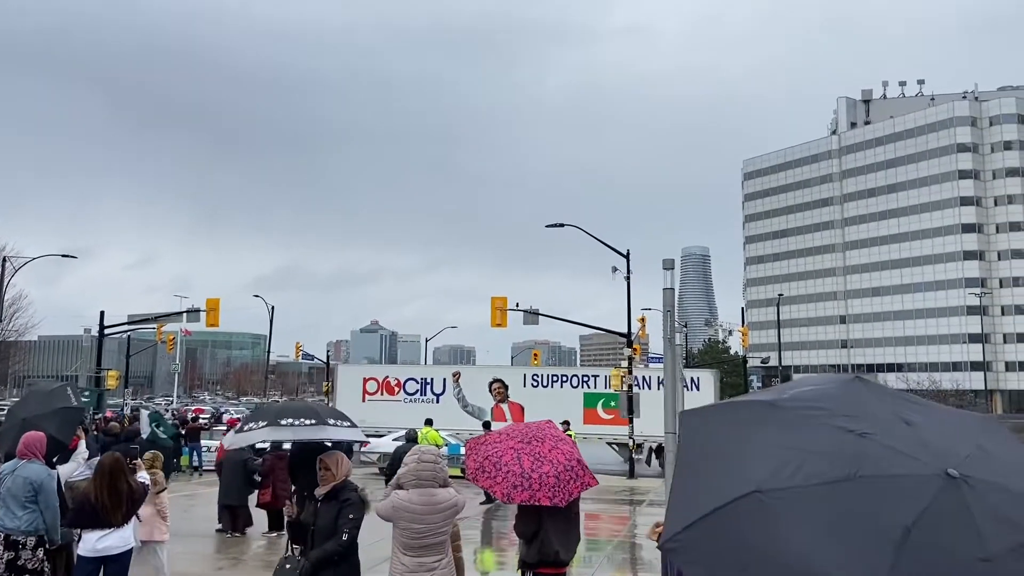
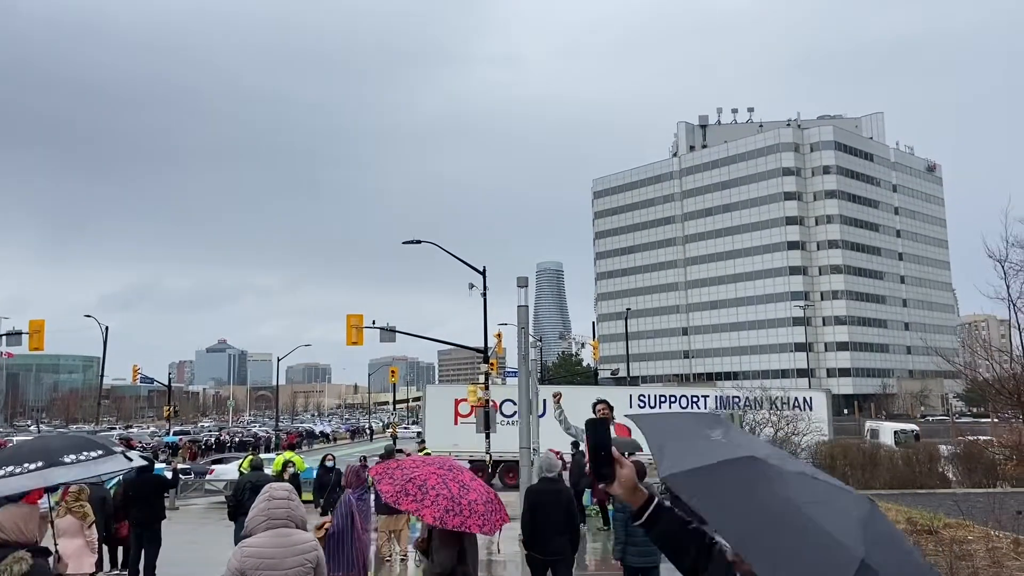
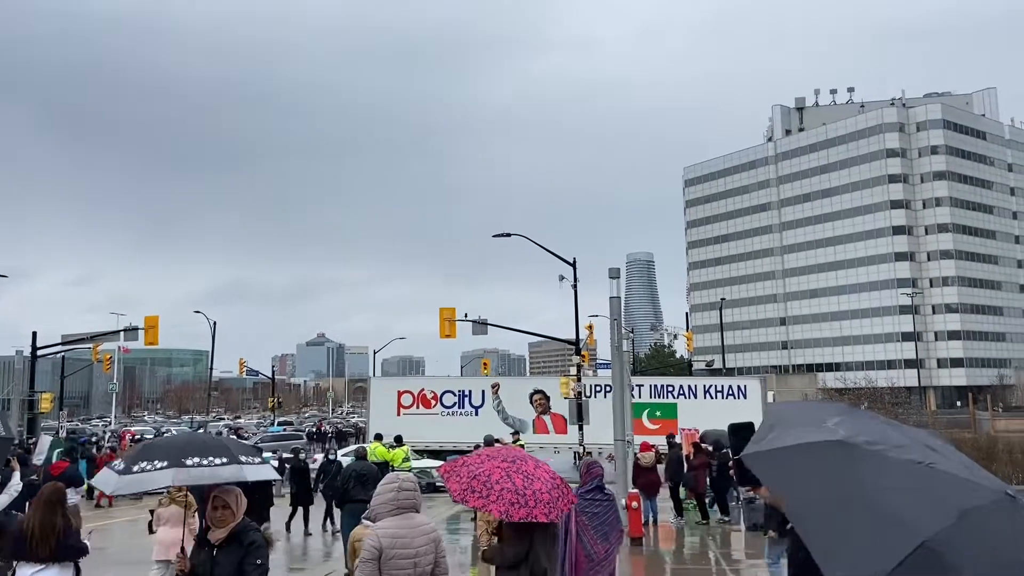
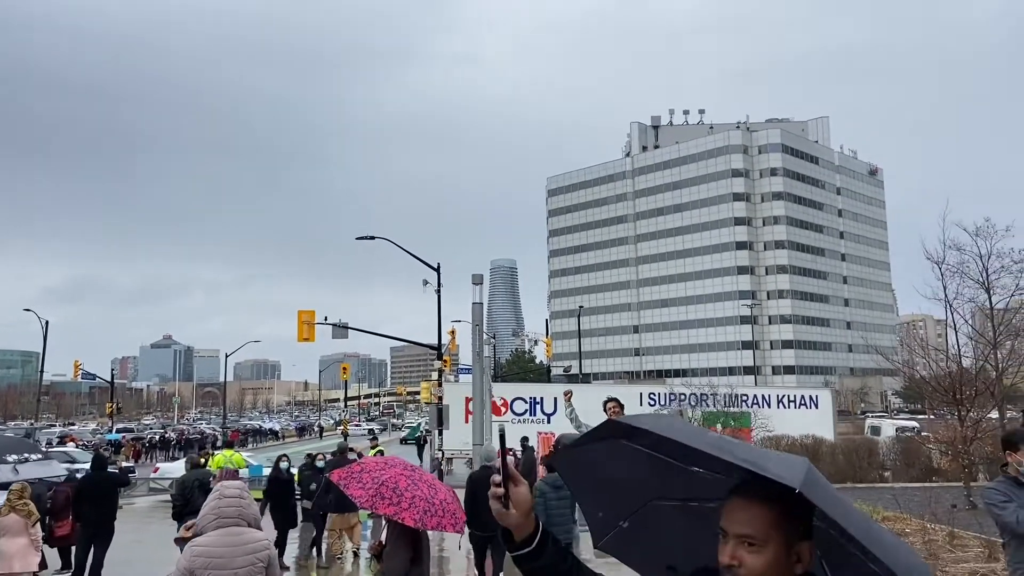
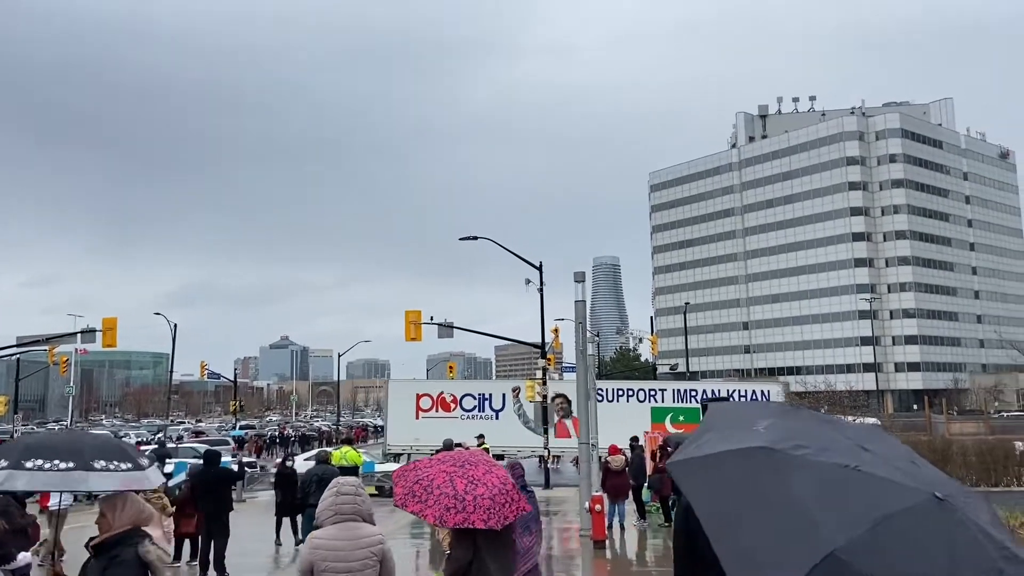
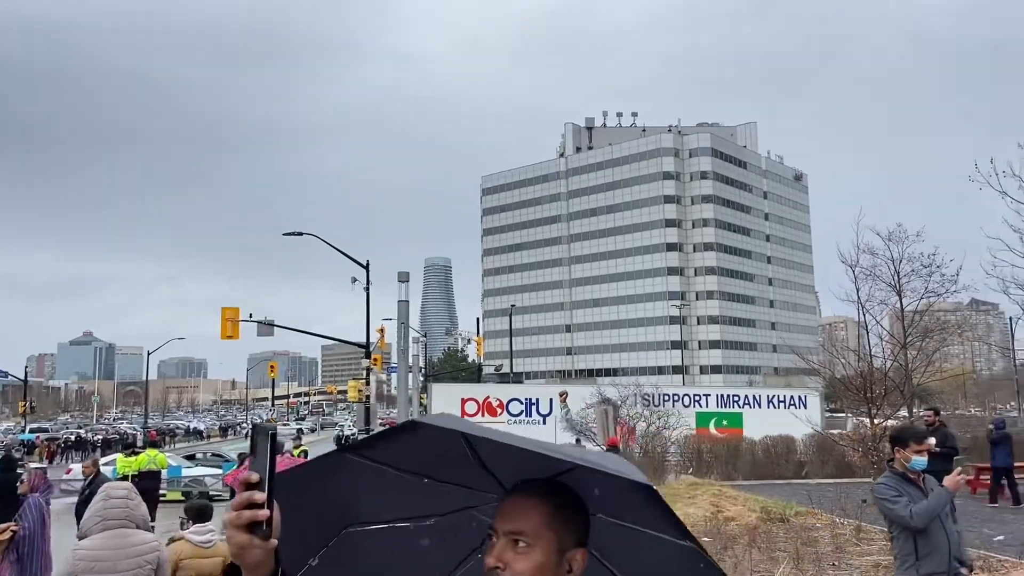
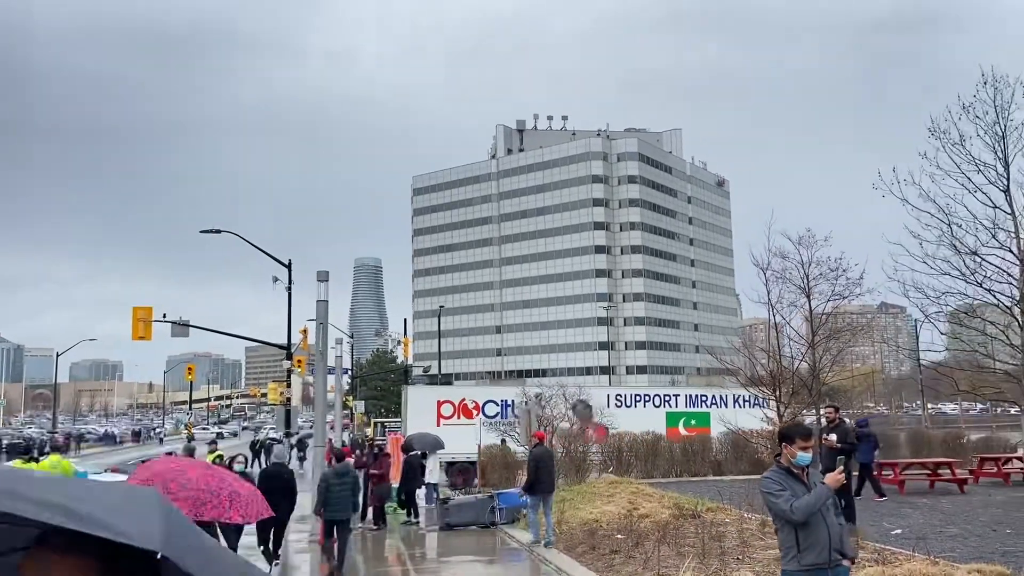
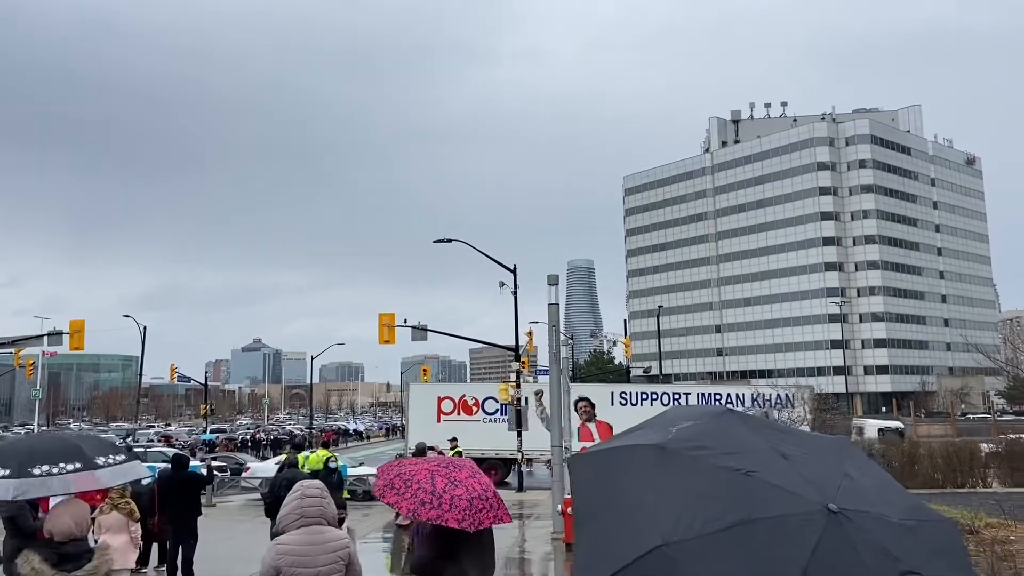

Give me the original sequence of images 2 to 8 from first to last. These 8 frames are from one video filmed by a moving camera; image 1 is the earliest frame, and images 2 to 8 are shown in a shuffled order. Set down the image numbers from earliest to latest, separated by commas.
3, 5, 8, 2, 4, 6, 7
